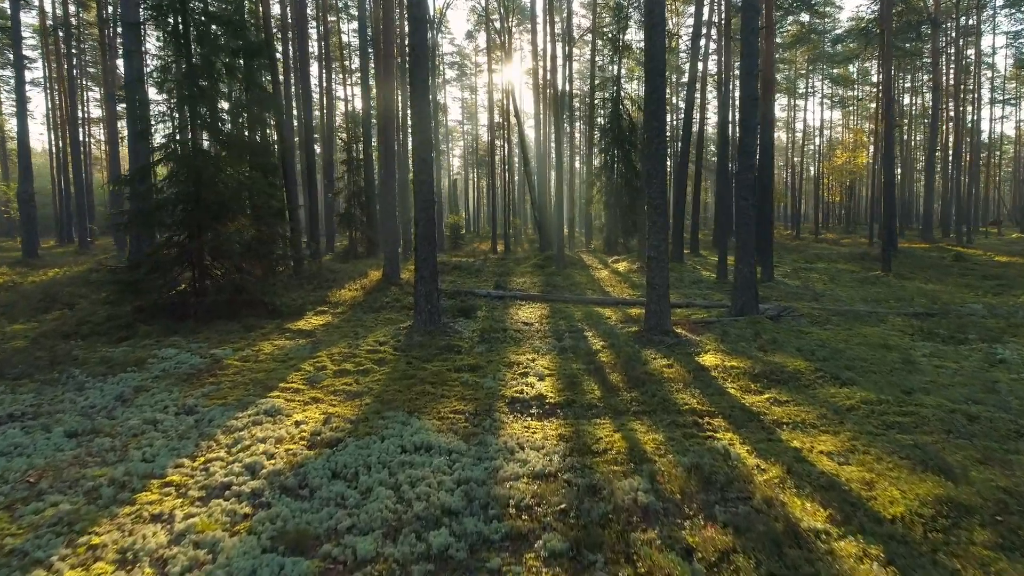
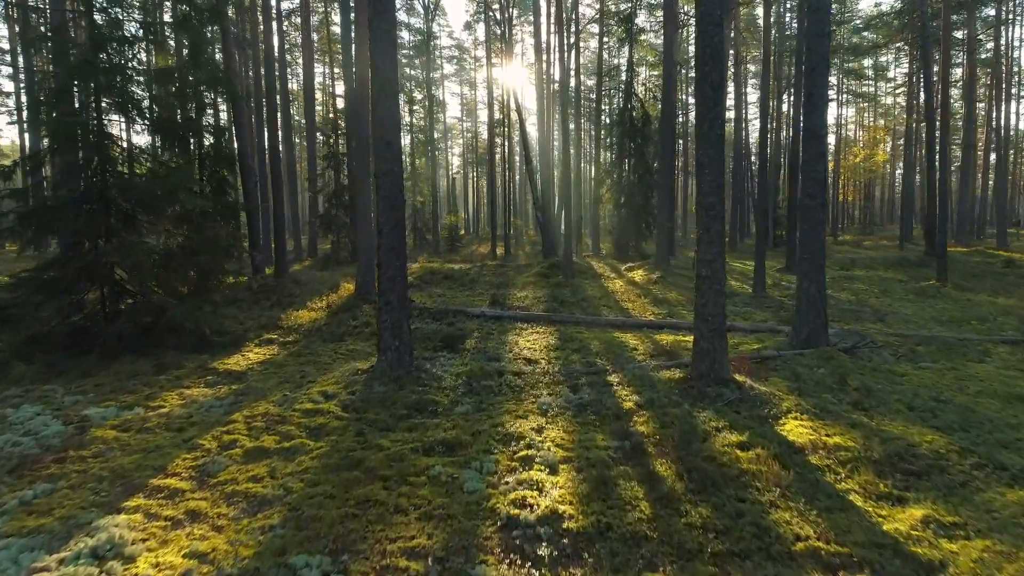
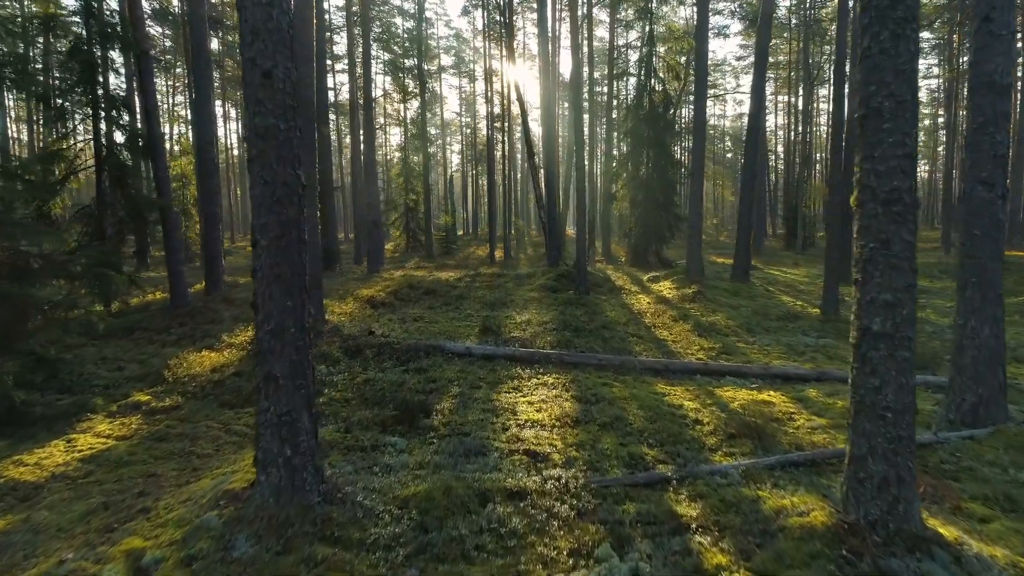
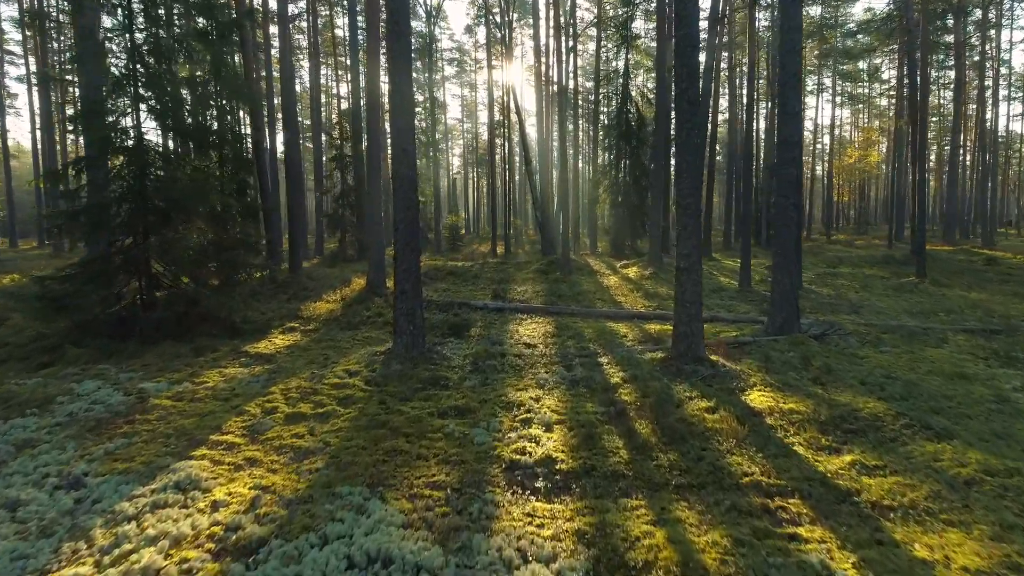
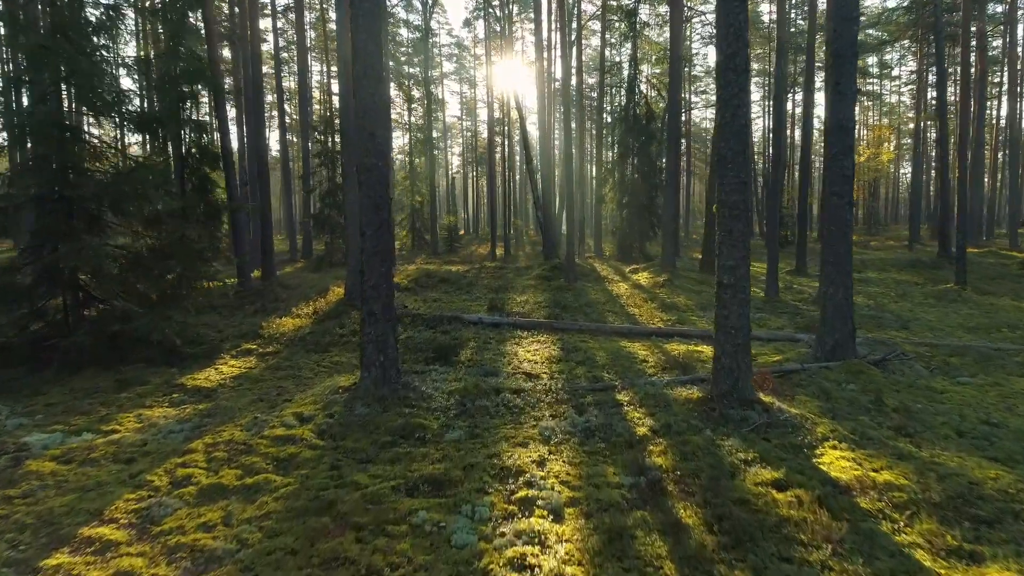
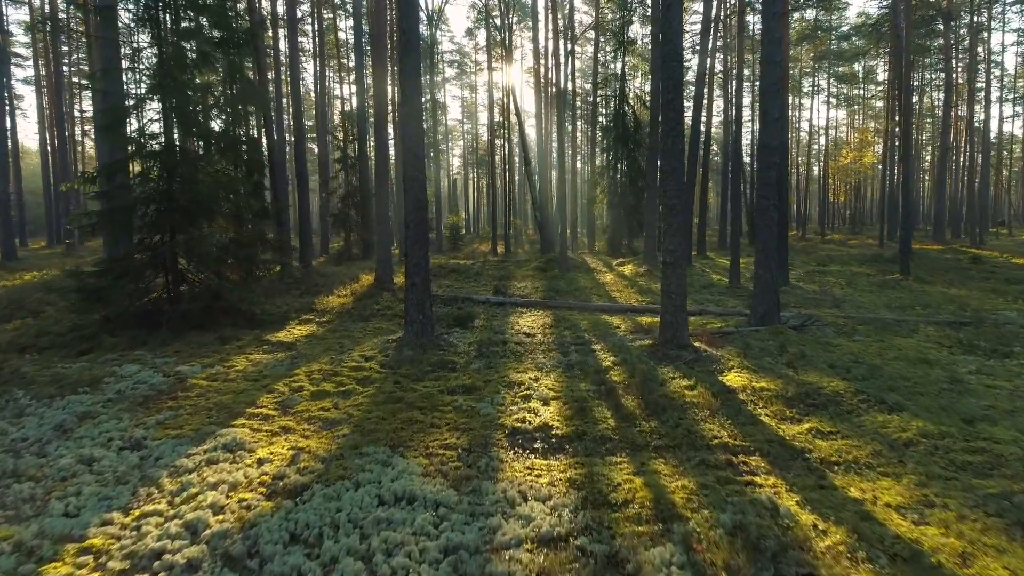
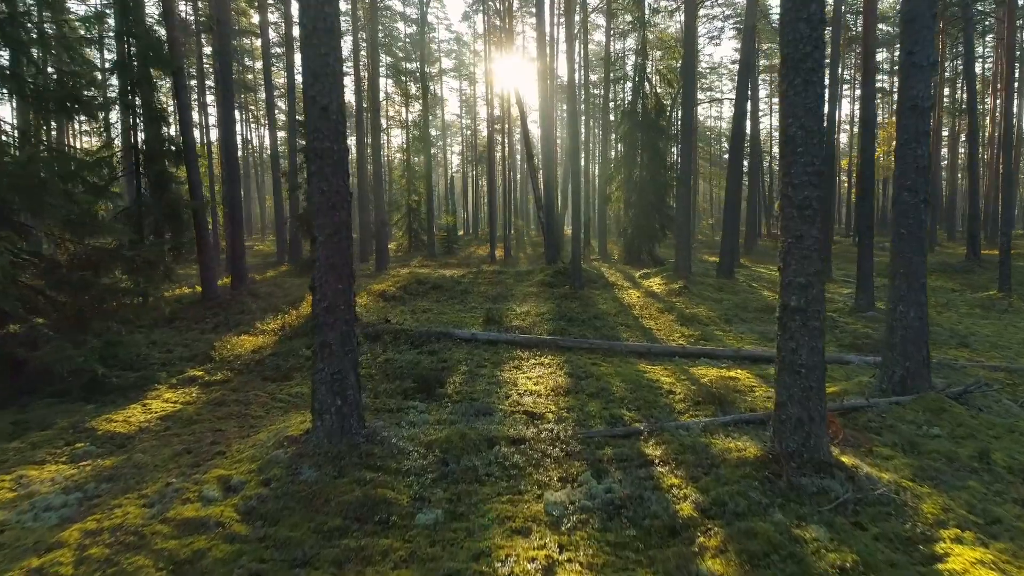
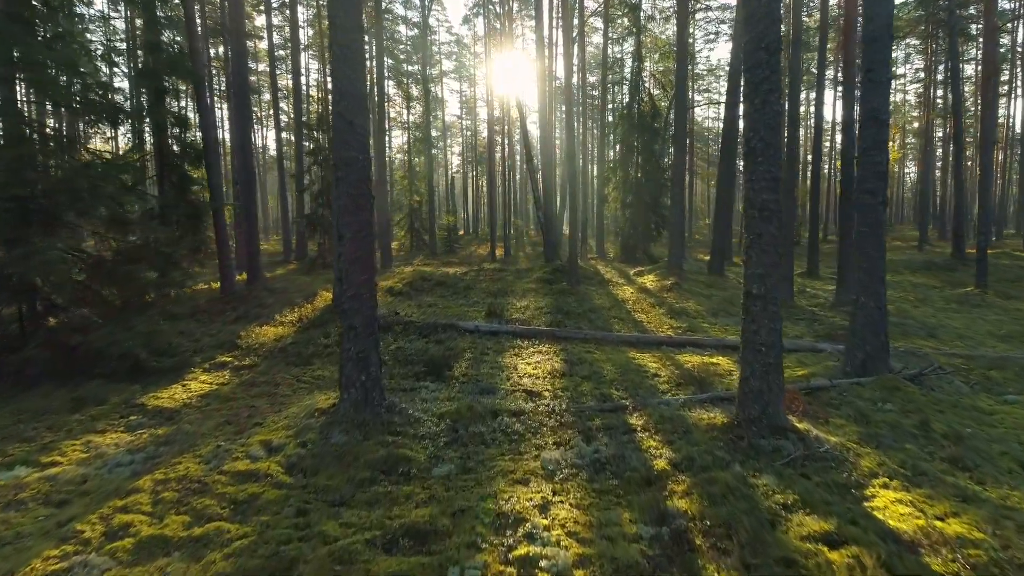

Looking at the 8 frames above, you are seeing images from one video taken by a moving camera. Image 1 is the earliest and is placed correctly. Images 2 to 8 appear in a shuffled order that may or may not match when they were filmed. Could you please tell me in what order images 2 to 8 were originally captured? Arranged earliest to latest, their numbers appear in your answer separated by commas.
6, 4, 2, 5, 8, 7, 3
